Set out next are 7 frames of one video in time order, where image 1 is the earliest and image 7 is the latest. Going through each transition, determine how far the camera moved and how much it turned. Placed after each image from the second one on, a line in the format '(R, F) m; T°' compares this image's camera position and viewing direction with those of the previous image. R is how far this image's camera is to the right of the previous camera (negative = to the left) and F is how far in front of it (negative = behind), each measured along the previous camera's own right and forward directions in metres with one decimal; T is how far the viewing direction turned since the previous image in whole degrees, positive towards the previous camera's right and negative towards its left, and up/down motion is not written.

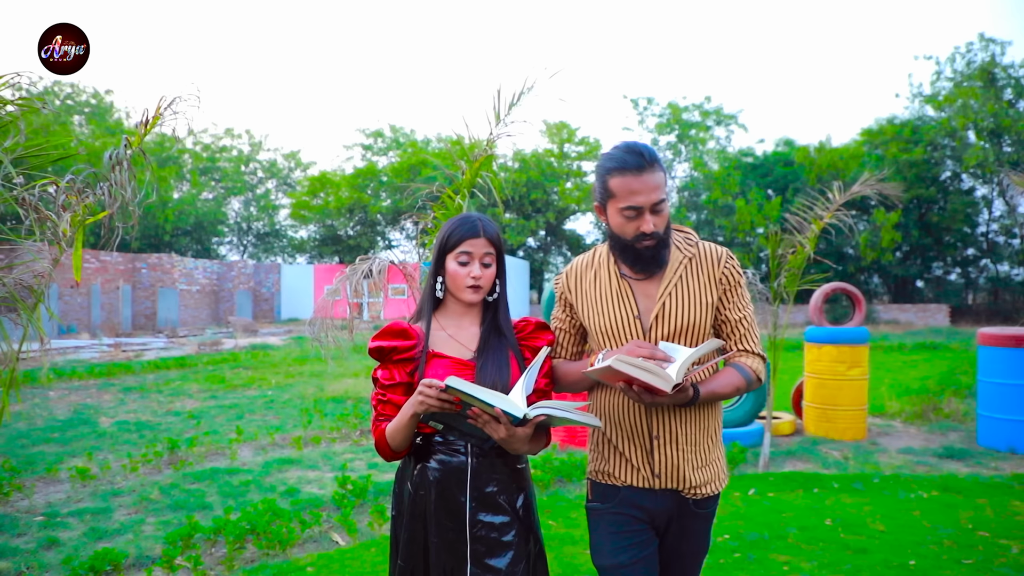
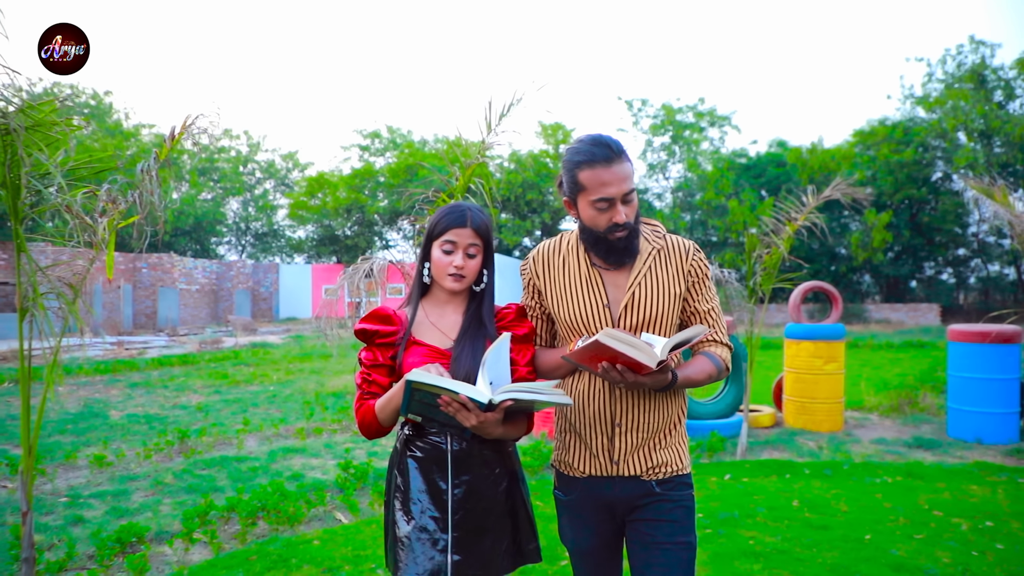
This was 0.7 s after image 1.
(0.0, -0.4) m; 0°
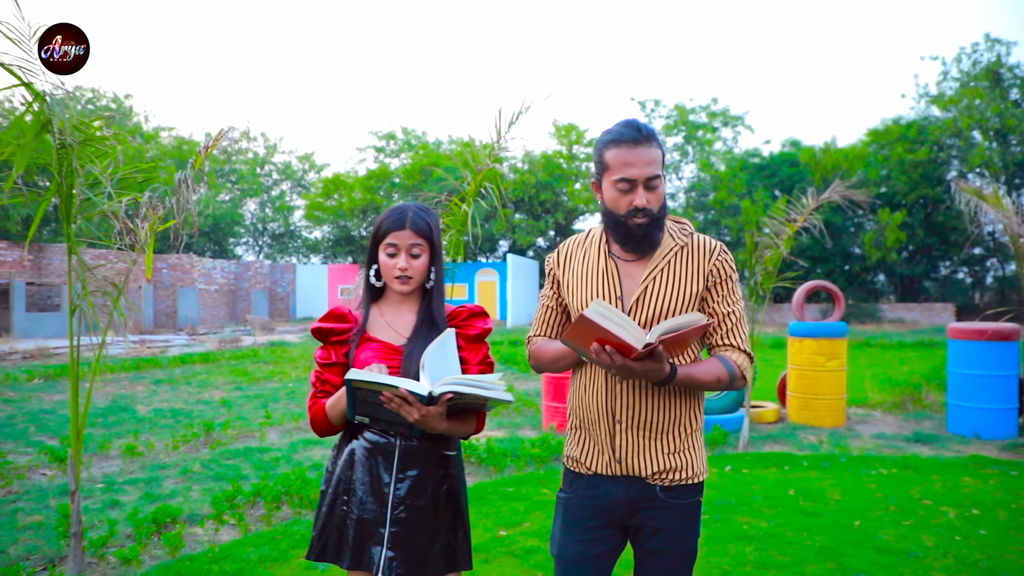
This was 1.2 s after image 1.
(0.0, -0.3) m; -1°
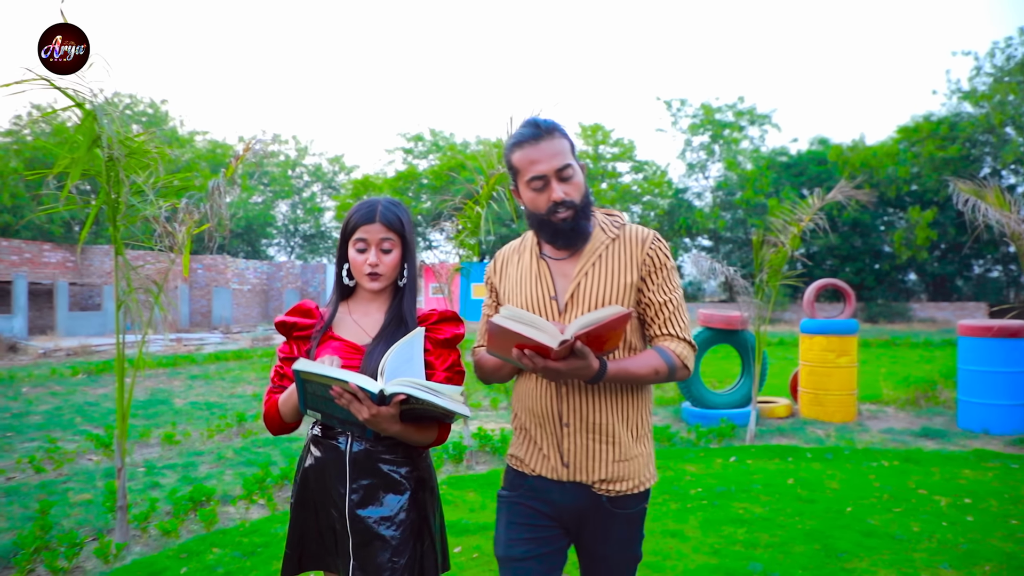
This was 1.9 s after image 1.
(+0.2, -0.3) m; -2°
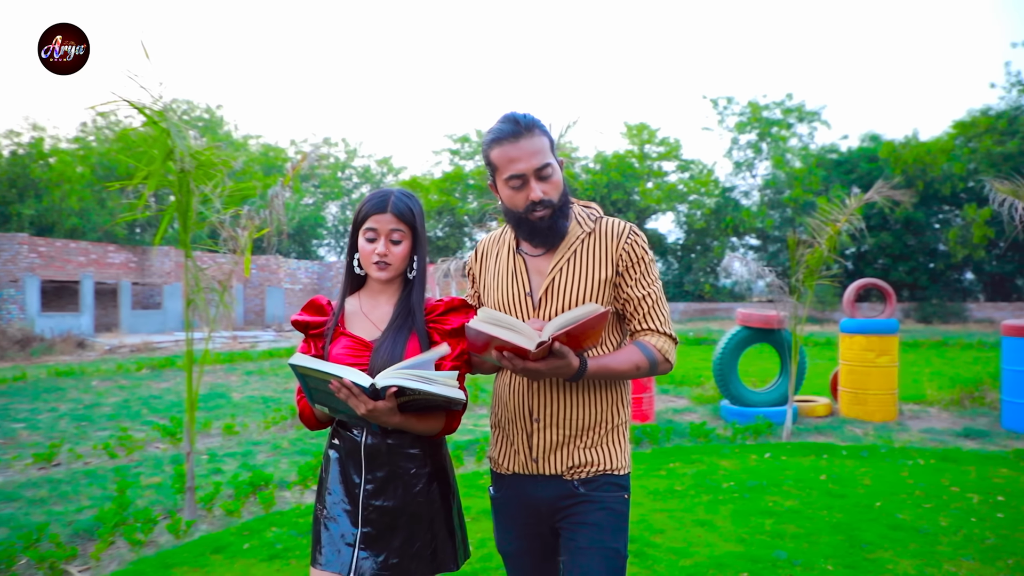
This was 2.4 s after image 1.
(+0.1, -0.3) m; -4°
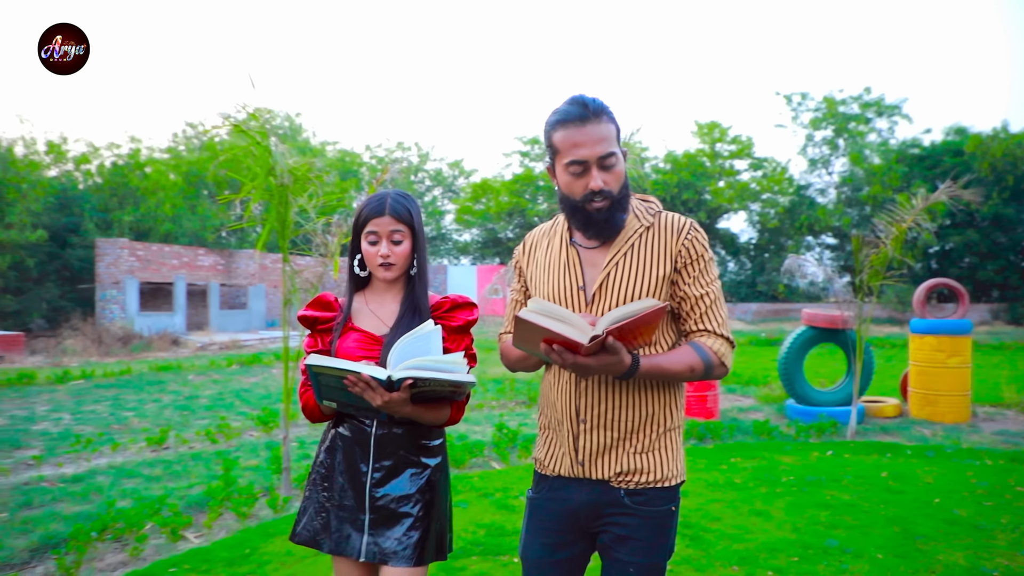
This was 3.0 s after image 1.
(0.0, -0.4) m; -5°
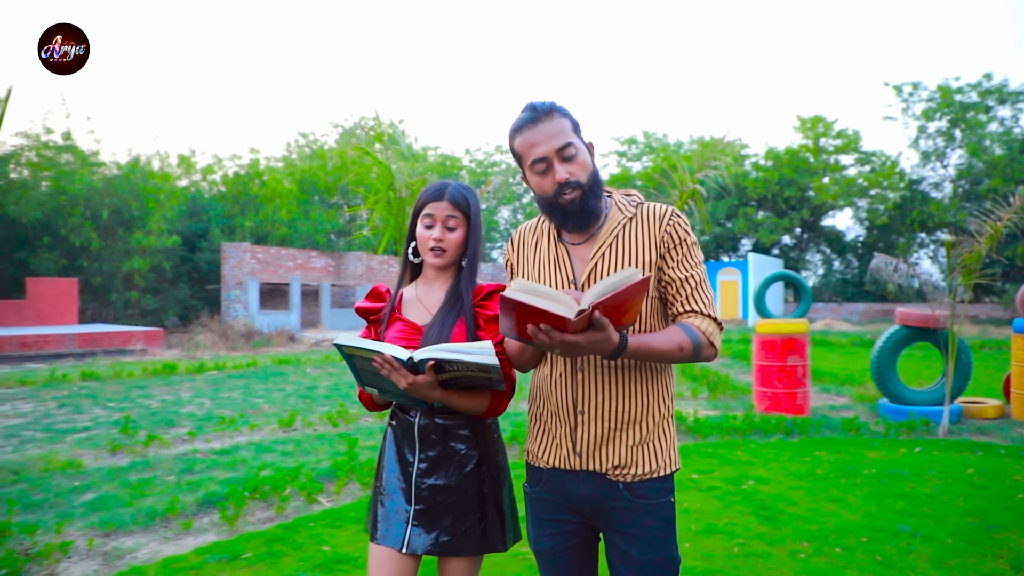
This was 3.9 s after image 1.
(+0.1, -0.5) m; -7°
